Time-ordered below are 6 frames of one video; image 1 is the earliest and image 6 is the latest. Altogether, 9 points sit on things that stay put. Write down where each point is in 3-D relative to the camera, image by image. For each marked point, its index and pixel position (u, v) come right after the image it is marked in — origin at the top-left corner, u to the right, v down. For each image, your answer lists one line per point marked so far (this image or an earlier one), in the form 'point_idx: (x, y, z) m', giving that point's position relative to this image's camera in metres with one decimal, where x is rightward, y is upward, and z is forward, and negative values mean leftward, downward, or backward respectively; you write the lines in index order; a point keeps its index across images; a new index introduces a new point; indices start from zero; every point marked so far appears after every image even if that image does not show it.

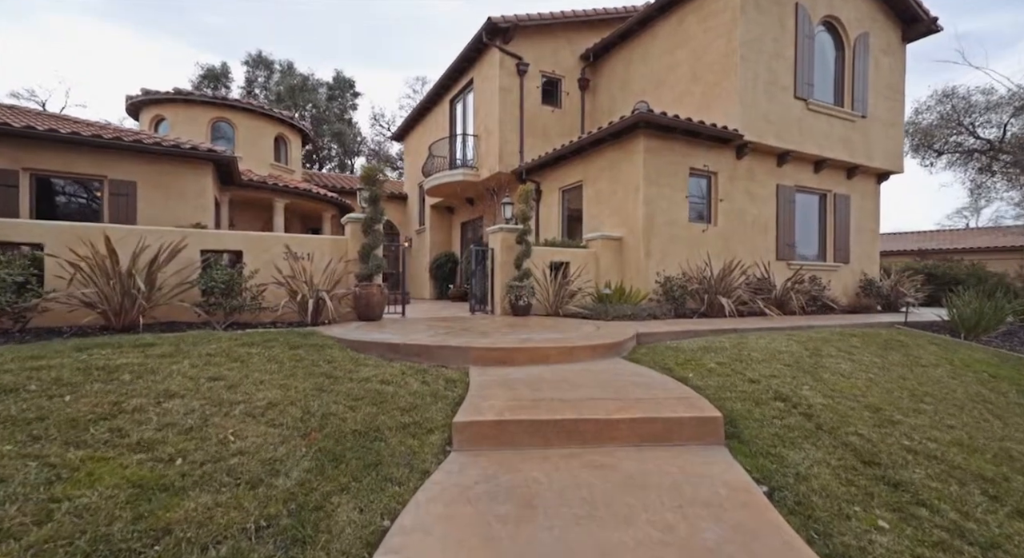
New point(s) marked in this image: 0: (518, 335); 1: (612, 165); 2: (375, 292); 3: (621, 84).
0: (+0.1, -0.8, +6.5) m
1: (+2.5, +2.8, +11.8) m
2: (-2.5, -0.3, +8.5) m
3: (+3.4, +6.1, +15.0) m
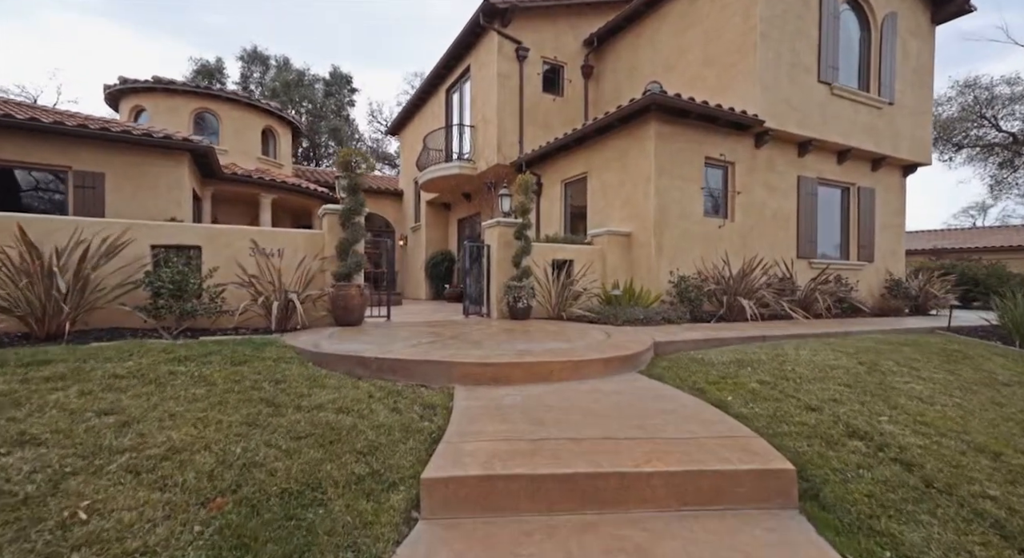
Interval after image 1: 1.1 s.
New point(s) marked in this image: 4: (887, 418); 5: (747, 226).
0: (0.0, -0.8, +5.5) m
1: (+2.4, +2.8, +10.8) m
2: (-2.5, -0.3, +7.5) m
3: (+3.4, +6.1, +14.0) m
4: (+2.8, -1.0, +3.6) m
5: (+5.4, +1.2, +11.0) m
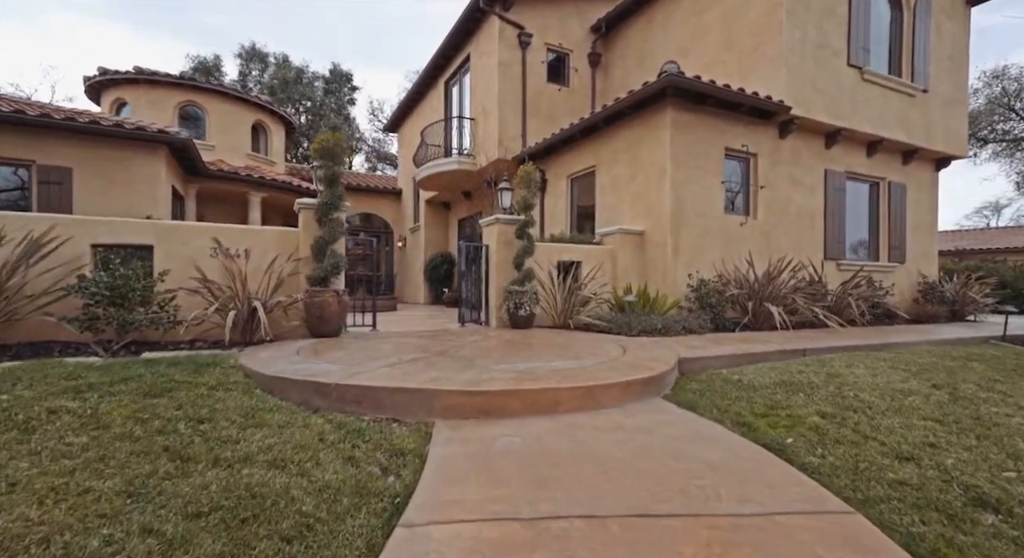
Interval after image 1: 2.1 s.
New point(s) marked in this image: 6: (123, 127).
0: (0.0, -0.8, +4.6) m
1: (+2.4, +2.7, +9.8) m
2: (-2.5, -0.3, +6.6) m
3: (+3.4, +6.0, +13.0) m
4: (+2.8, -1.1, +2.6) m
5: (+5.4, +1.2, +10.0) m
6: (-8.6, +3.4, +10.6) m
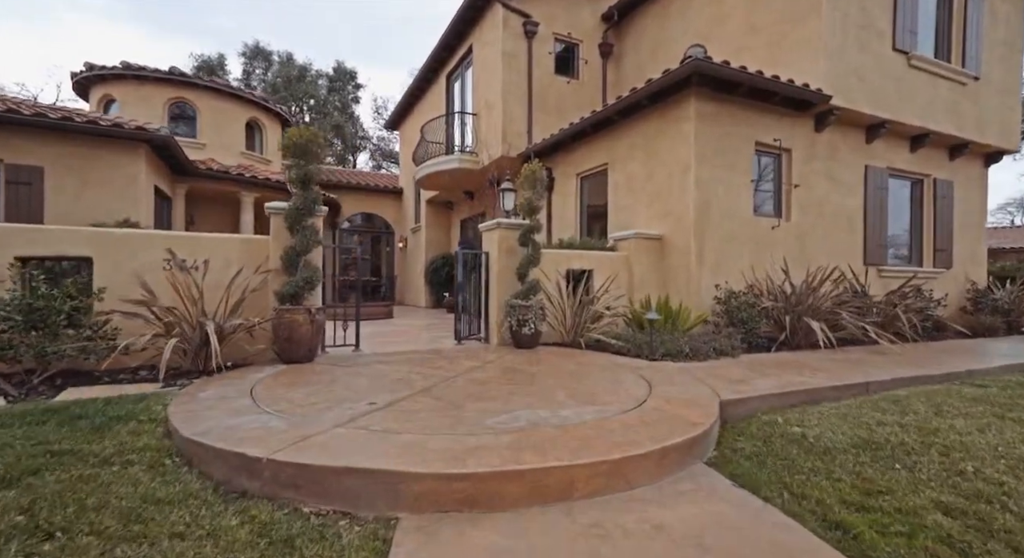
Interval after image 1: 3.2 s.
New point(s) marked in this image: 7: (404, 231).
0: (0.0, -1.0, +3.6) m
1: (+2.5, +2.5, +8.8) m
2: (-2.5, -0.5, +5.6) m
3: (+3.5, +5.8, +12.0) m
4: (+2.7, -1.3, +1.6) m
5: (+5.5, +1.0, +8.9) m
6: (-8.5, +3.2, +9.7) m
7: (-4.4, +1.9, +19.3) m
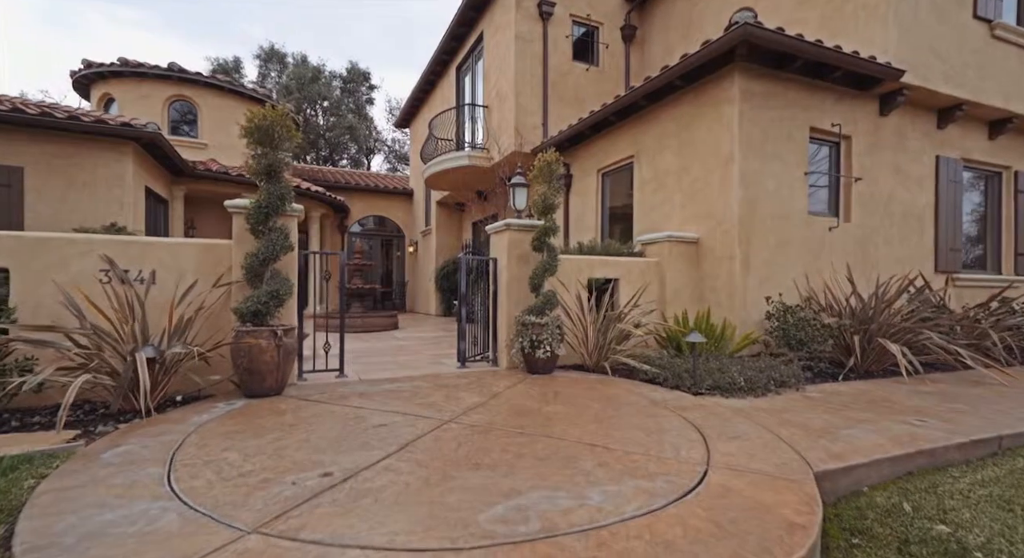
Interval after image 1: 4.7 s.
0: (0.0, -1.2, +2.4) m
1: (+2.7, +2.4, +7.6) m
2: (-2.4, -0.7, +4.6) m
3: (+3.8, +5.7, +10.7) m
4: (+2.7, -1.4, +0.4) m
5: (+5.7, +0.8, +7.6) m
6: (-8.3, +3.0, +8.9) m
7: (-3.8, +1.7, +18.3) m
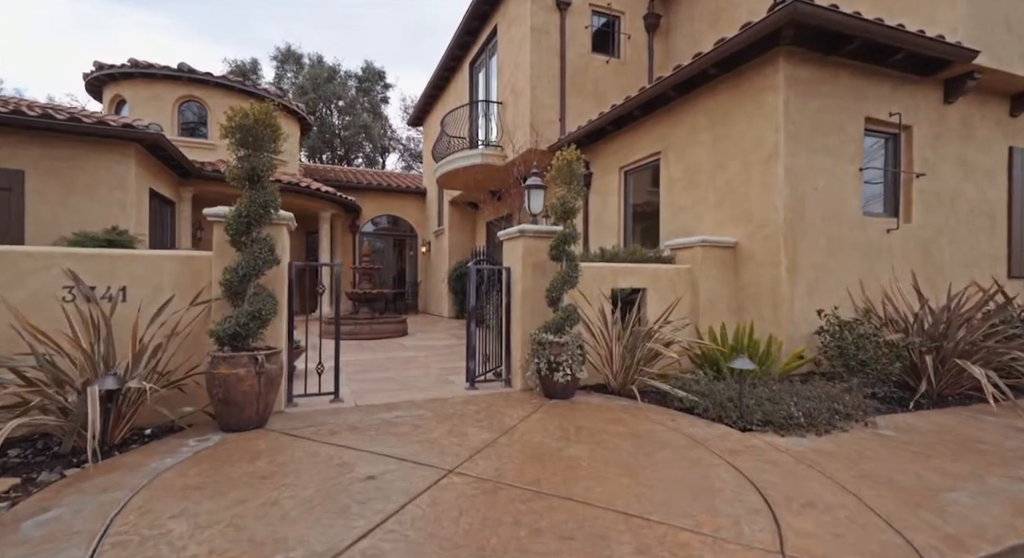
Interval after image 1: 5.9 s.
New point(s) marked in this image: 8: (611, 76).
0: (+0.1, -1.3, +1.8) m
1: (+2.9, +2.3, +6.8) m
2: (-2.3, -0.8, +4.0) m
3: (+4.2, +5.6, +9.9) m
4: (+2.7, -1.6, -0.4) m
5: (+5.9, +0.7, +6.7) m
6: (-8.0, +2.9, +8.5) m
7: (-3.2, +1.6, +17.8) m
8: (+2.2, +4.6, +10.7) m
